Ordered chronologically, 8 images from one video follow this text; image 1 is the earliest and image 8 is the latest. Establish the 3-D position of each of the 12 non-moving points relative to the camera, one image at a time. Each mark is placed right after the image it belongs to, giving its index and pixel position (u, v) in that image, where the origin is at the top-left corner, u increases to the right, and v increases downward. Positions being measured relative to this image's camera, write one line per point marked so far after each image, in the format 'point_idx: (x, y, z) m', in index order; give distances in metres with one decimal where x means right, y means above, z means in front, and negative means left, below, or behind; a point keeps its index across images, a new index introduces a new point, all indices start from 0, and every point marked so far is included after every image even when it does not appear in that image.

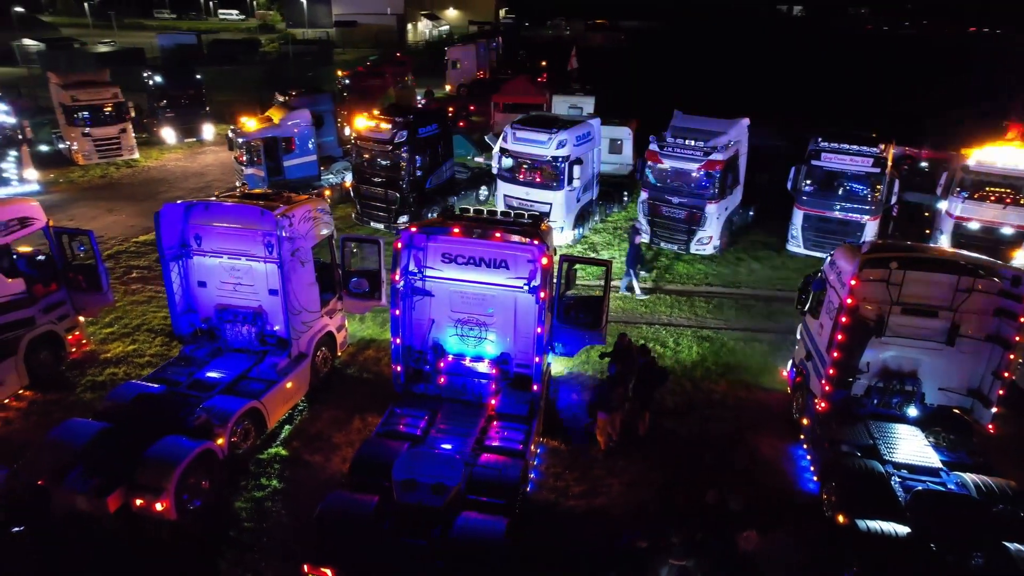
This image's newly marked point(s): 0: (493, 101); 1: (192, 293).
0: (-0.5, +5.4, +19.9) m
1: (-4.0, -0.1, +8.6) m
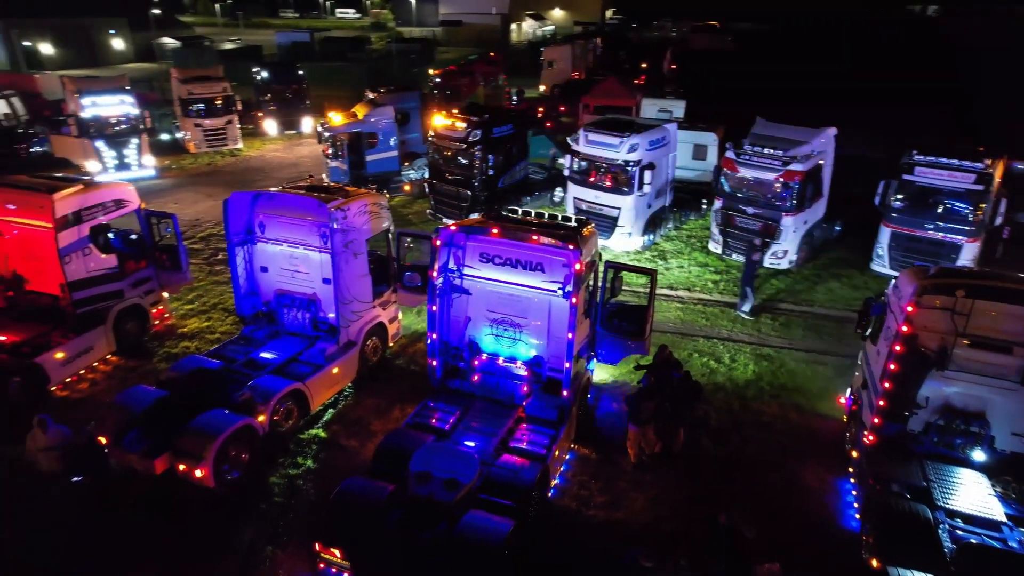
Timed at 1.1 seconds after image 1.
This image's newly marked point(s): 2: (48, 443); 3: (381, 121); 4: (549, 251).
0: (+2.0, +5.3, +19.8) m
1: (-3.4, +0.1, +9.2) m
2: (-4.7, -1.7, +6.7) m
3: (-2.8, +3.6, +14.9) m
4: (+0.4, +0.4, +7.4) m
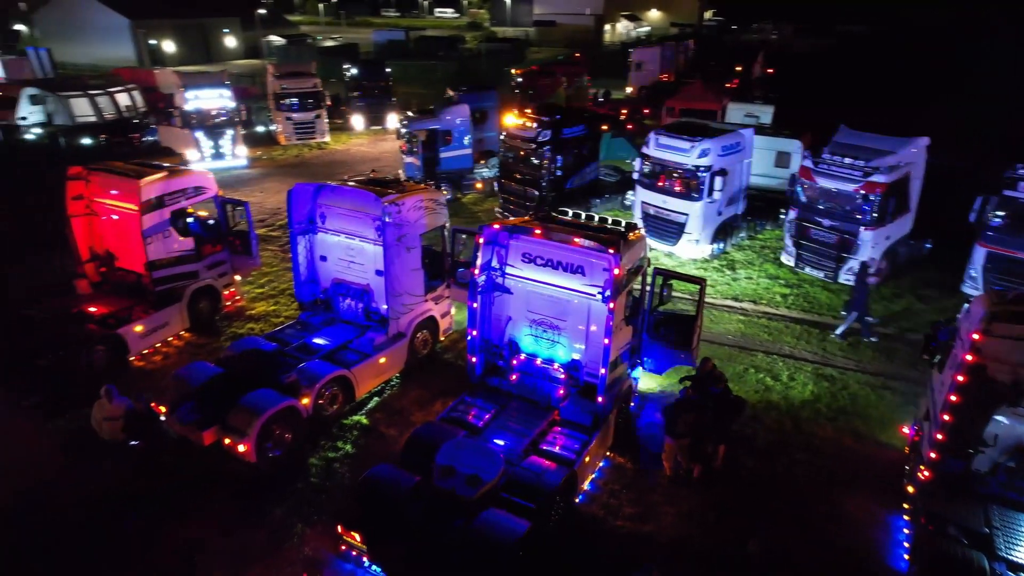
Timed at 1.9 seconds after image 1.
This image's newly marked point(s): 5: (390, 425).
0: (+4.3, +5.1, +19.4) m
1: (-2.7, +0.3, +9.6) m
2: (-4.5, -1.5, +7.3) m
3: (-1.2, +3.7, +15.2) m
4: (+0.8, +0.4, +7.3) m
5: (-1.5, -1.7, +8.5) m
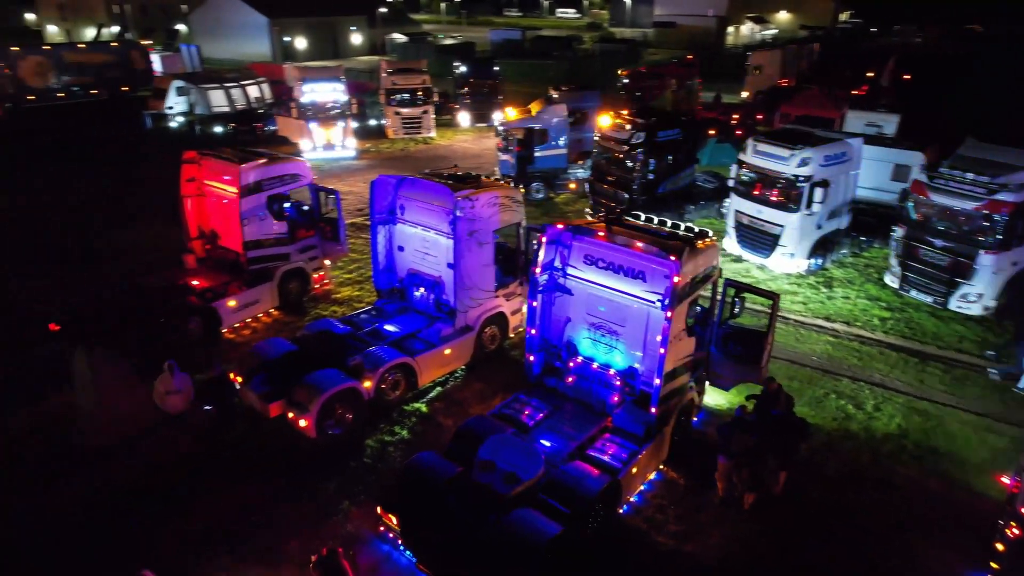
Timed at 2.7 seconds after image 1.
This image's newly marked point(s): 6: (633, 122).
0: (+7.2, +4.7, +18.4) m
1: (-1.7, +0.5, +9.9) m
2: (-3.9, -1.2, +7.9) m
3: (+0.9, +3.7, +15.2) m
4: (+1.4, +0.3, +7.1) m
5: (-0.8, -1.6, +8.7) m
6: (+2.3, +3.1, +13.0) m
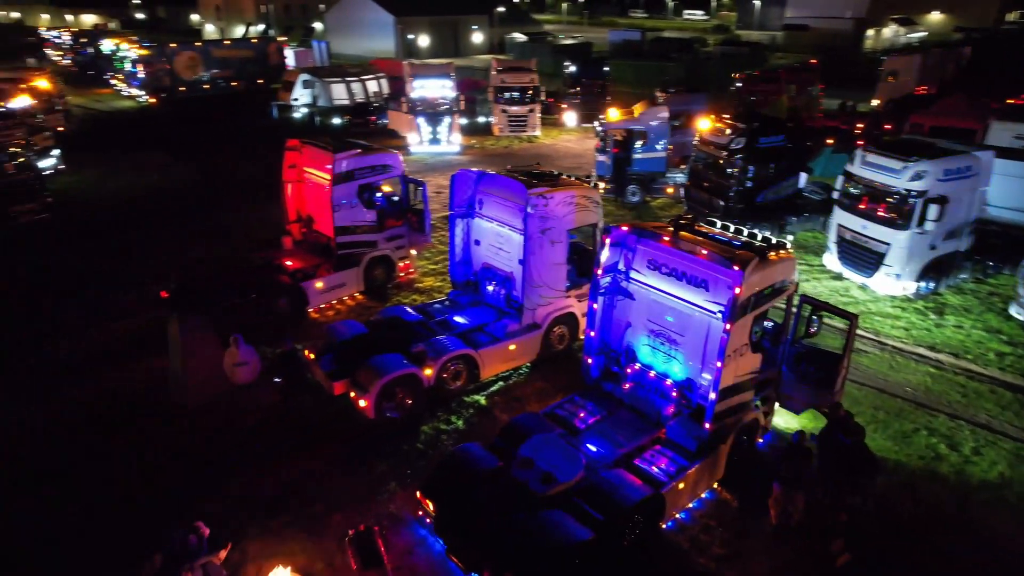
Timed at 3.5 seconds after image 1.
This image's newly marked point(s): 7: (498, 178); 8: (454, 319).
0: (+9.8, +4.1, +17.0) m
1: (-0.6, +0.6, +10.1) m
2: (-3.2, -0.9, +8.5) m
3: (+3.1, +3.6, +14.8) m
4: (+2.0, +0.2, +6.8) m
5: (-0.1, -1.5, +8.7) m
6: (+4.0, +2.9, +12.5) m
7: (-0.2, +1.5, +9.2) m
8: (-0.8, -0.4, +9.5) m
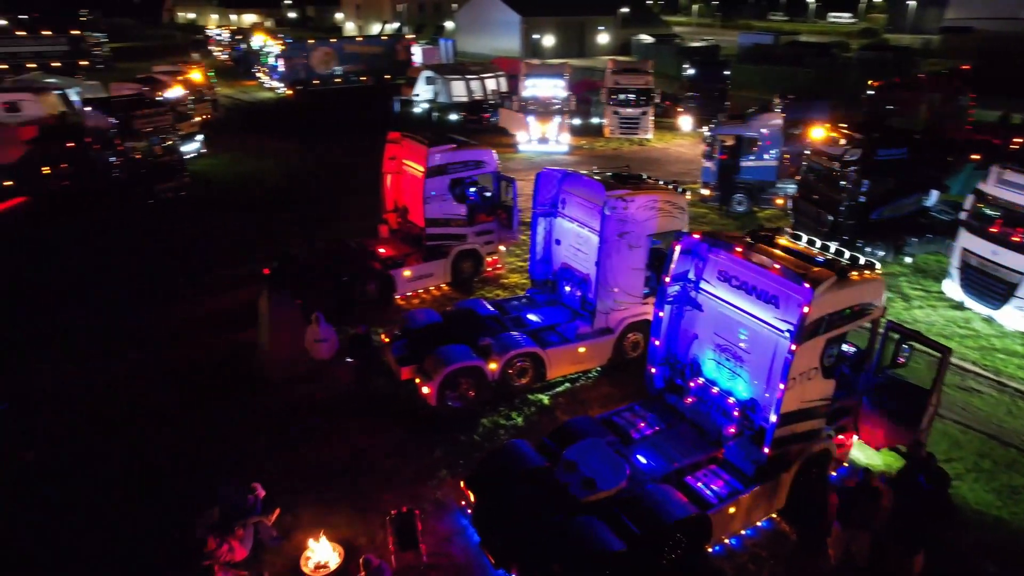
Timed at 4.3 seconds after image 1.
0: (+12.3, +3.2, +15.0) m
1: (+0.6, +0.6, +10.1) m
2: (-2.4, -0.6, +9.0) m
3: (+5.2, +3.2, +14.1) m
4: (+2.5, 0.0, +6.4) m
5: (+0.7, -1.5, +8.7) m
6: (+5.7, +2.5, +11.6) m
7: (+0.9, +1.5, +9.2) m
8: (+0.2, -0.4, +9.6) m
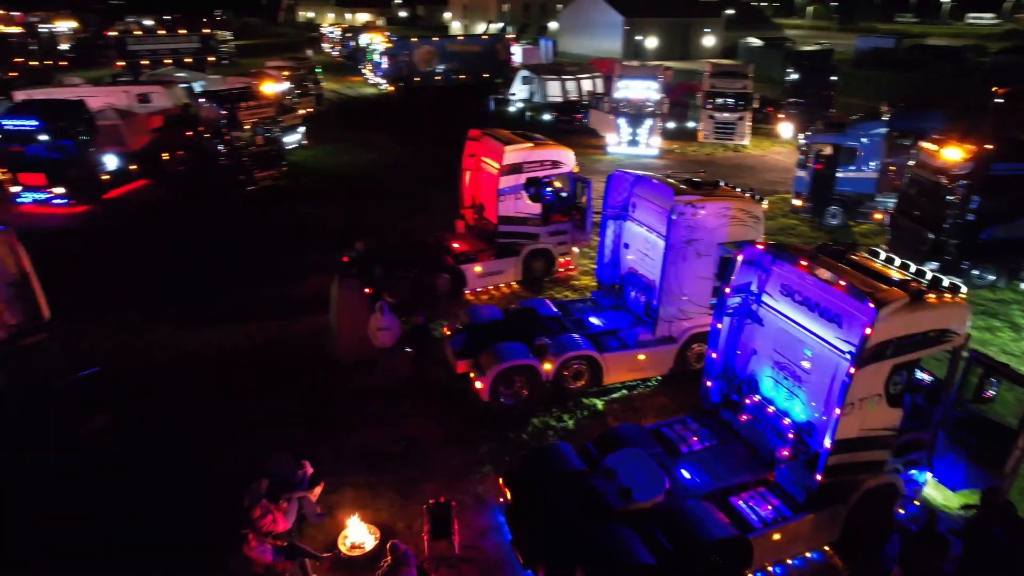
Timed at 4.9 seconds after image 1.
0: (+14.0, +2.4, +13.1) m
1: (+1.5, +0.5, +9.9) m
2: (-1.6, -0.5, +9.3) m
3: (+6.9, +2.9, +13.2) m
4: (+2.9, -0.1, +6.0) m
5: (+1.3, -1.6, +8.5) m
6: (+6.9, +2.1, +10.7) m
7: (+1.8, +1.4, +9.0) m
8: (+1.1, -0.4, +9.5) m
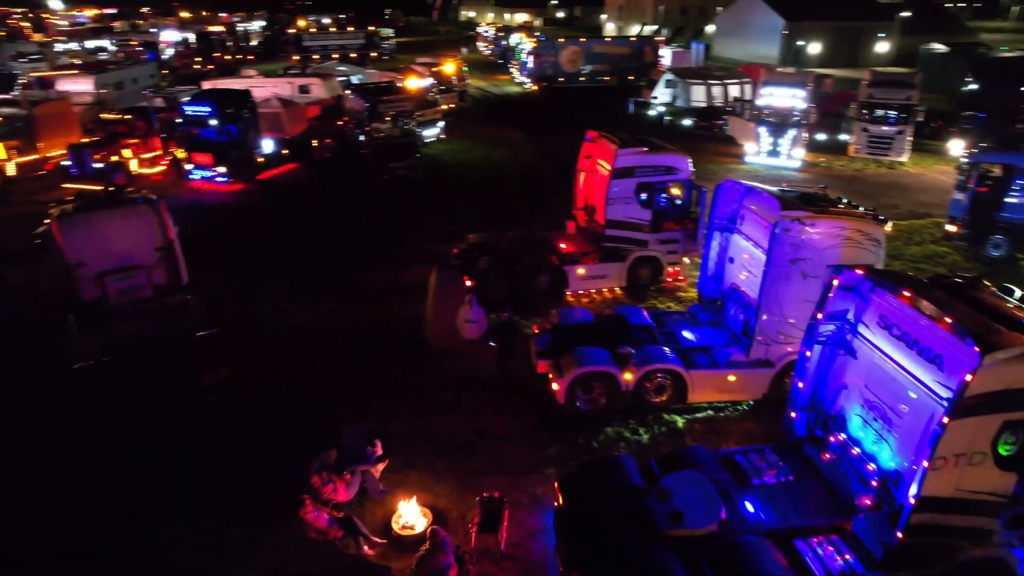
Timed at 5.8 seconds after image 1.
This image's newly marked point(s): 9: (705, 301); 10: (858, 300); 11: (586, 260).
0: (+15.8, +1.0, +10.0) m
1: (+2.9, +0.3, +9.4) m
2: (-0.4, -0.4, +9.4) m
3: (+8.9, +2.1, +11.5) m
4: (+3.3, -0.4, +5.3) m
5: (+2.2, -1.8, +8.1) m
6: (+8.4, +1.4, +9.0) m
7: (+3.0, +1.2, +8.4) m
8: (+2.2, -0.6, +9.1) m
9: (+2.7, -0.2, +9.7) m
10: (+3.1, -0.1, +6.3) m
11: (+1.2, +0.5, +11.3) m
